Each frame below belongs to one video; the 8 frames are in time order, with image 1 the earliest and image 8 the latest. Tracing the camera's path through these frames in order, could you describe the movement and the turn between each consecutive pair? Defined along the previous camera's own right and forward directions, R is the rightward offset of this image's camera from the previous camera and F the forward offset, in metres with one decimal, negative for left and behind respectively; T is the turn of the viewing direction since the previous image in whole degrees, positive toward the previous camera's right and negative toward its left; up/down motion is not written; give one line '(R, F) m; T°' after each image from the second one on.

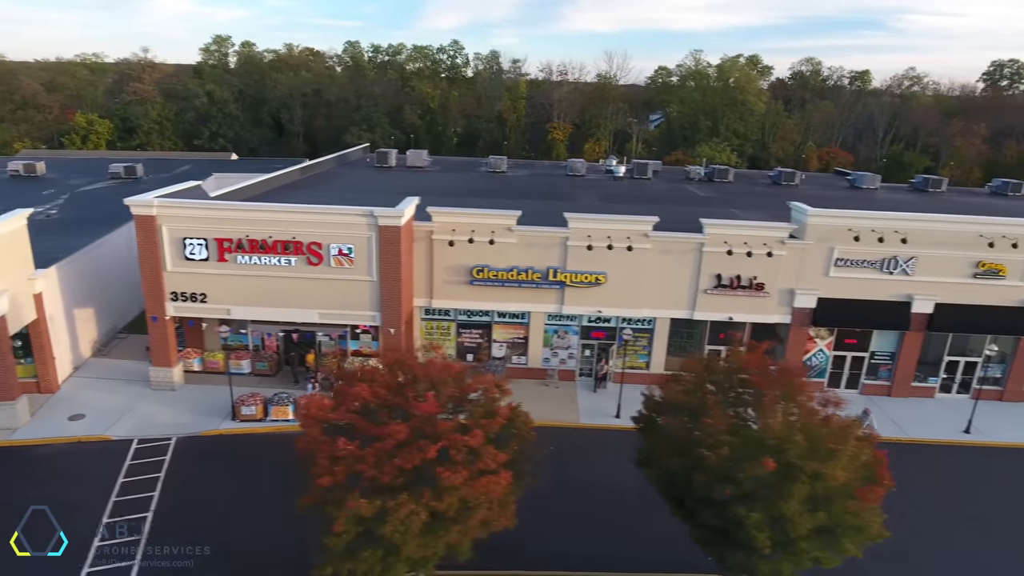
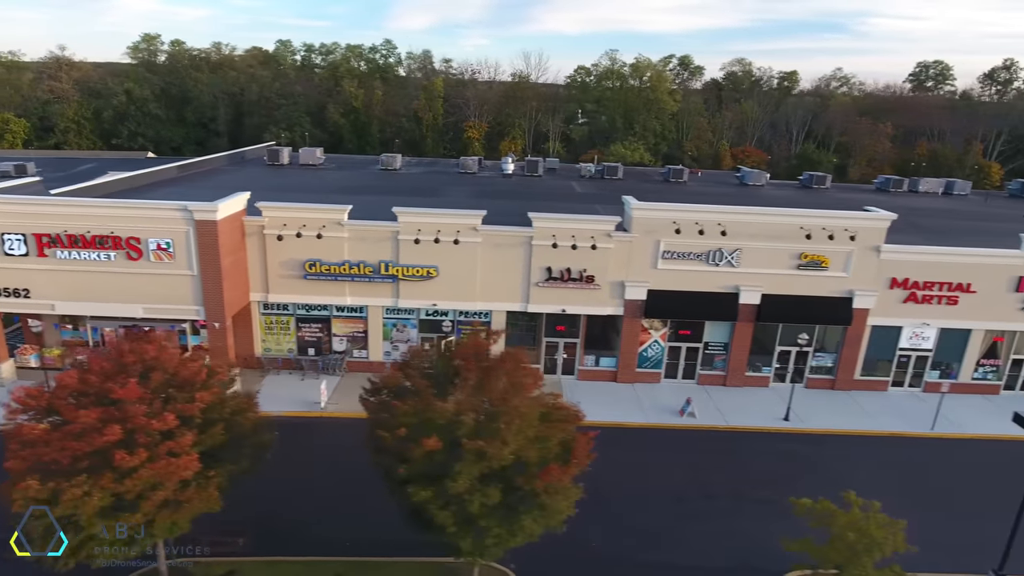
(+3.7, -0.3) m; +2°
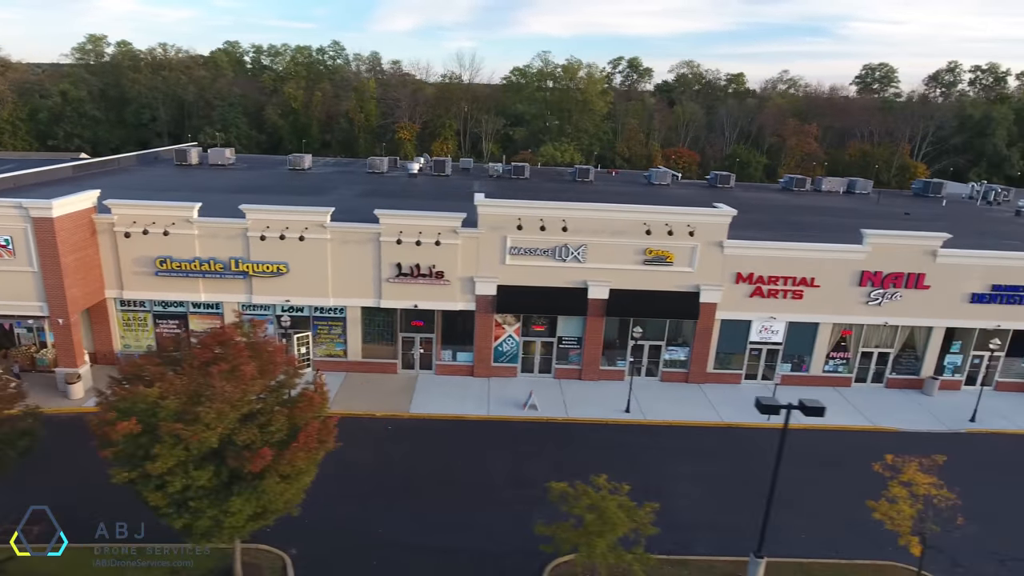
(+3.7, -0.4) m; +1°
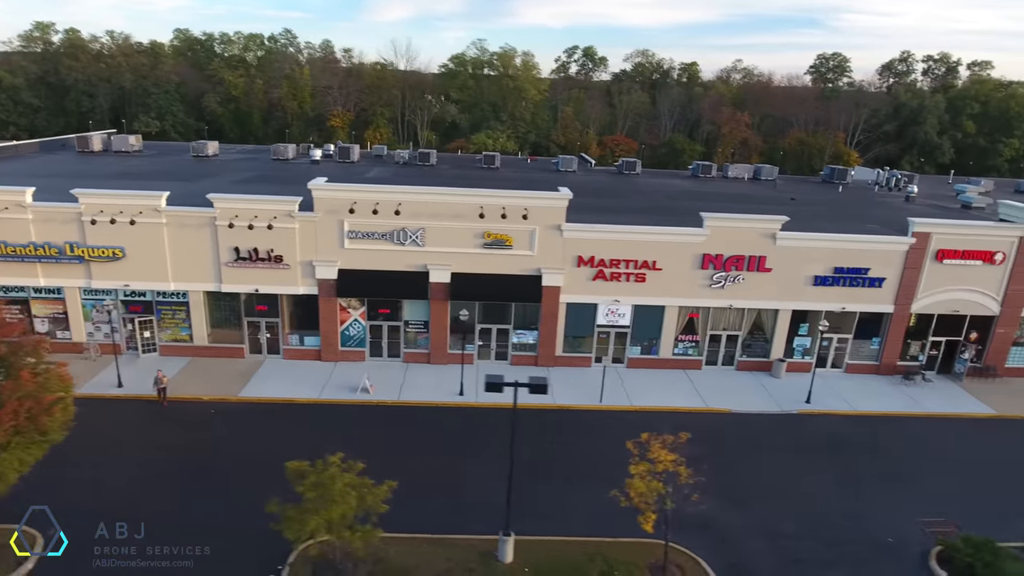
(+4.3, 0.0) m; 0°
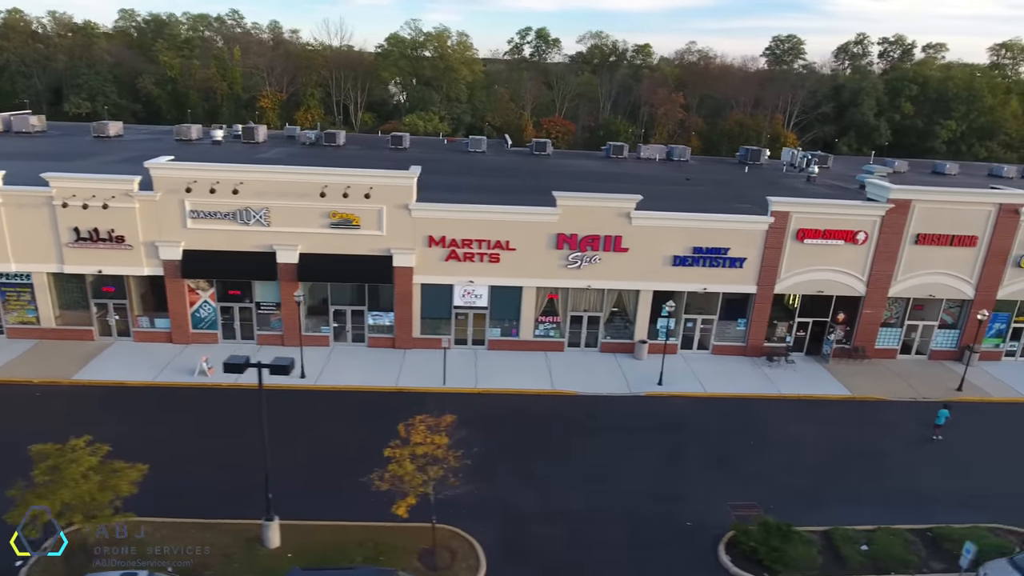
(+3.9, +0.5) m; +1°
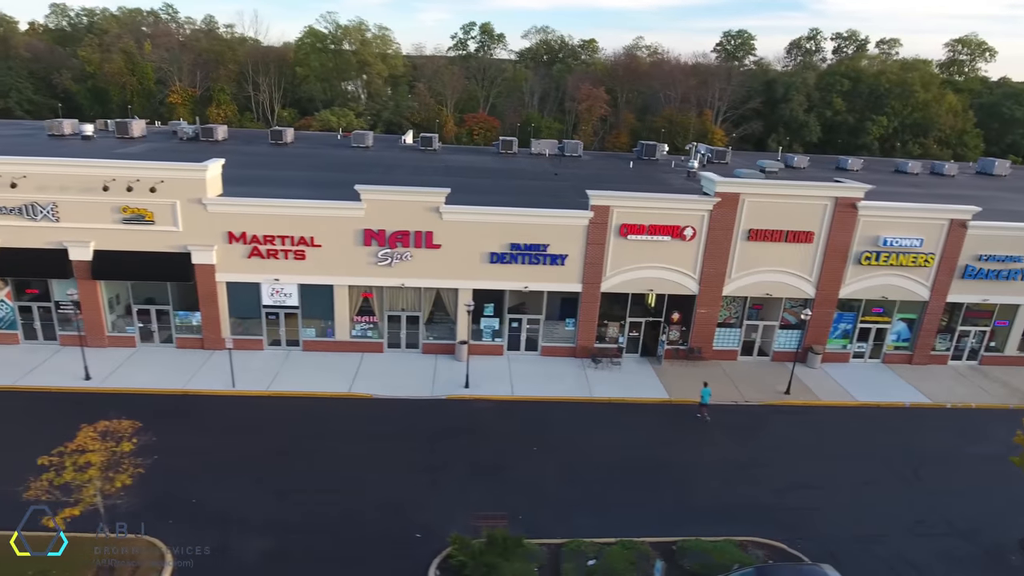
(+5.1, +1.1) m; 0°
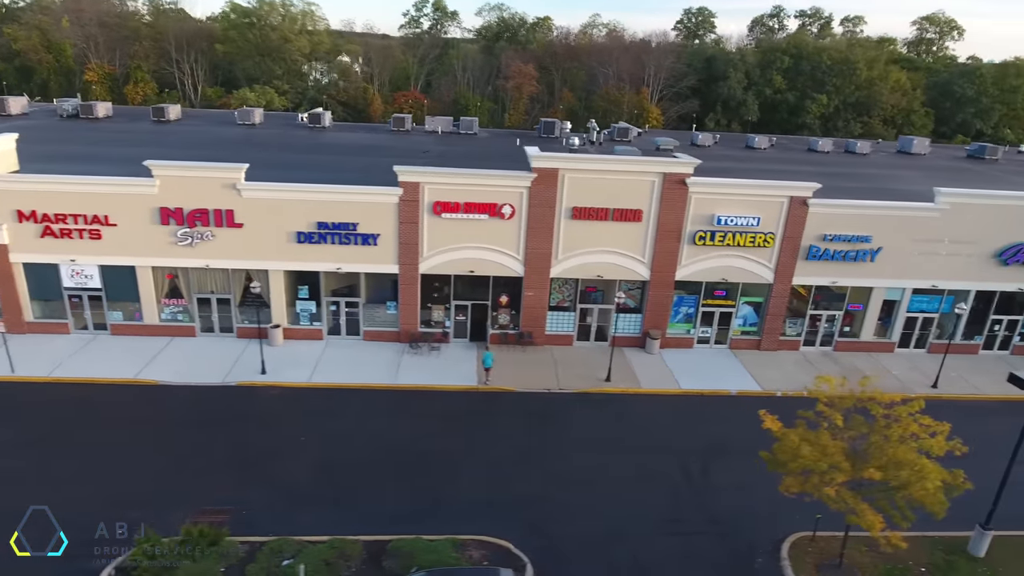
(+5.1, +1.2) m; -1°
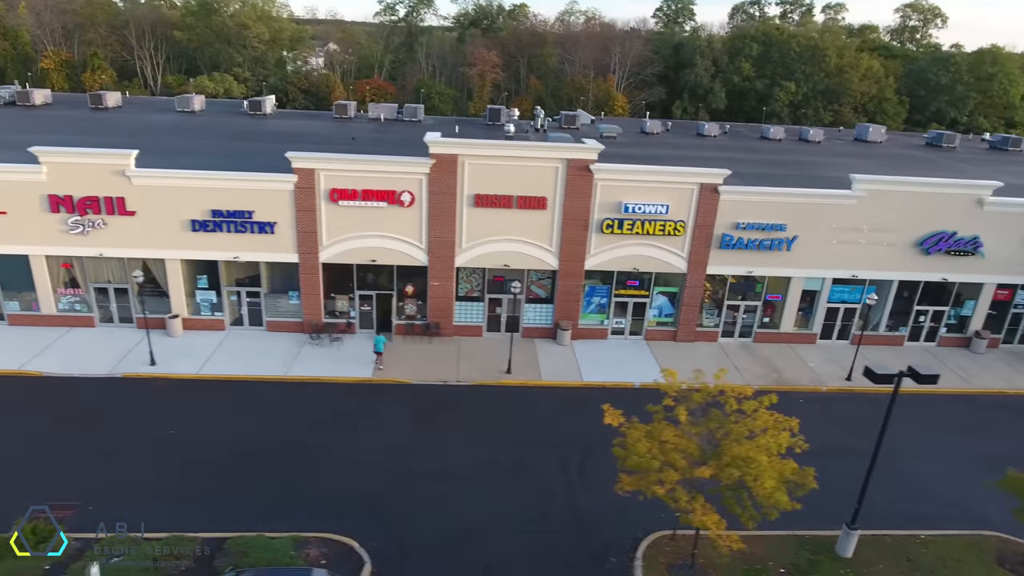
(+2.6, +0.6) m; 0°
